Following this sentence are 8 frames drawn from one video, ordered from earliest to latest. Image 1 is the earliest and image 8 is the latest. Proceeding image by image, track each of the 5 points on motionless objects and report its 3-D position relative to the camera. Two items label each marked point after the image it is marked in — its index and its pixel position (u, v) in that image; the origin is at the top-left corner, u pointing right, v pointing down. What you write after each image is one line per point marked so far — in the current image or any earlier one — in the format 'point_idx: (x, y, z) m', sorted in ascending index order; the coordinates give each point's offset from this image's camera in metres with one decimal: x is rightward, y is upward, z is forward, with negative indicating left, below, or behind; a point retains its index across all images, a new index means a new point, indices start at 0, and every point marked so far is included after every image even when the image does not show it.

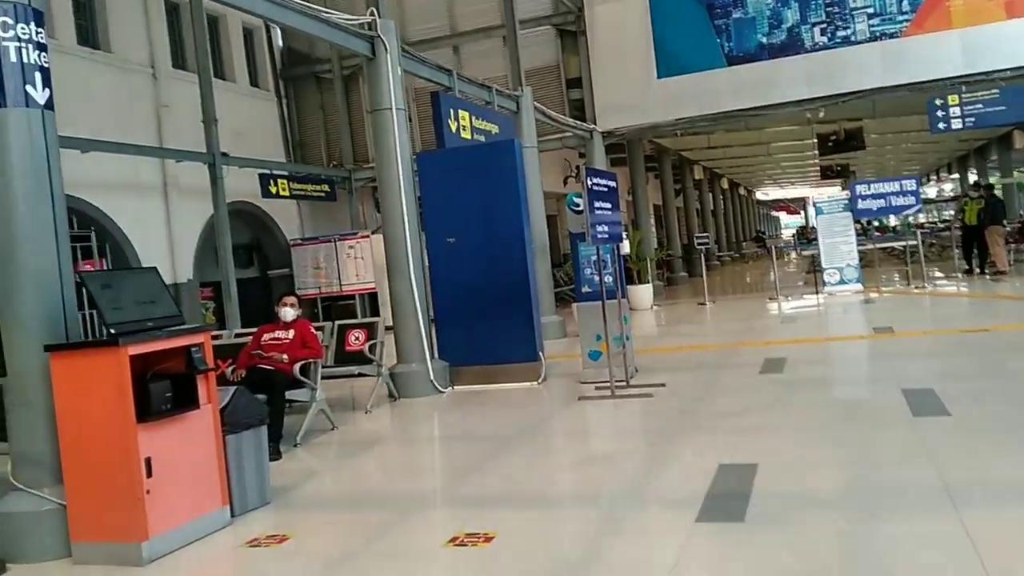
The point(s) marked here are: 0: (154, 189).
0: (-5.8, +1.6, +13.0) m
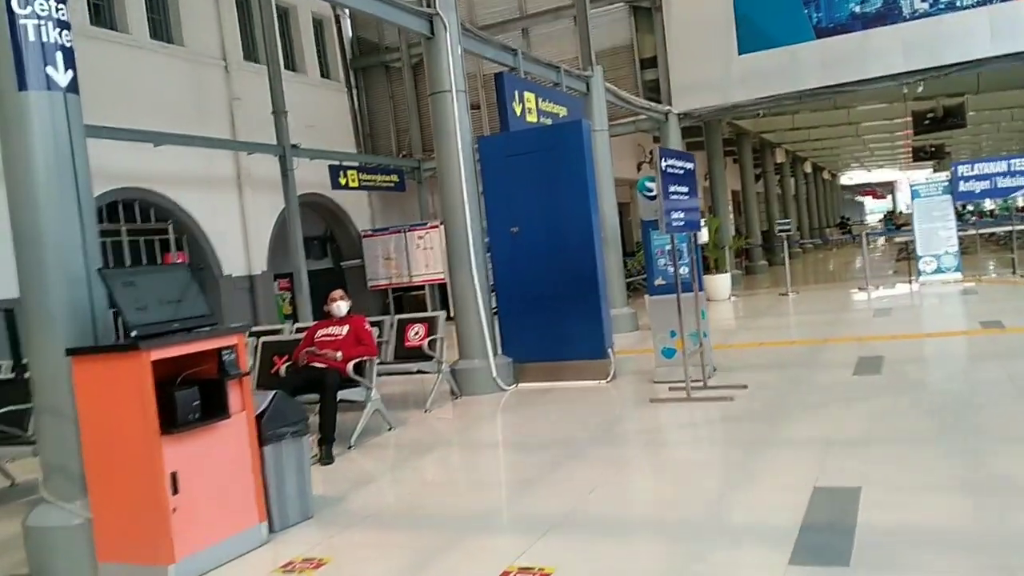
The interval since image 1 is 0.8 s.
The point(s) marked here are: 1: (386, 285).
0: (-4.7, +1.7, +13.0) m
1: (-2.4, 0.0, +15.5) m
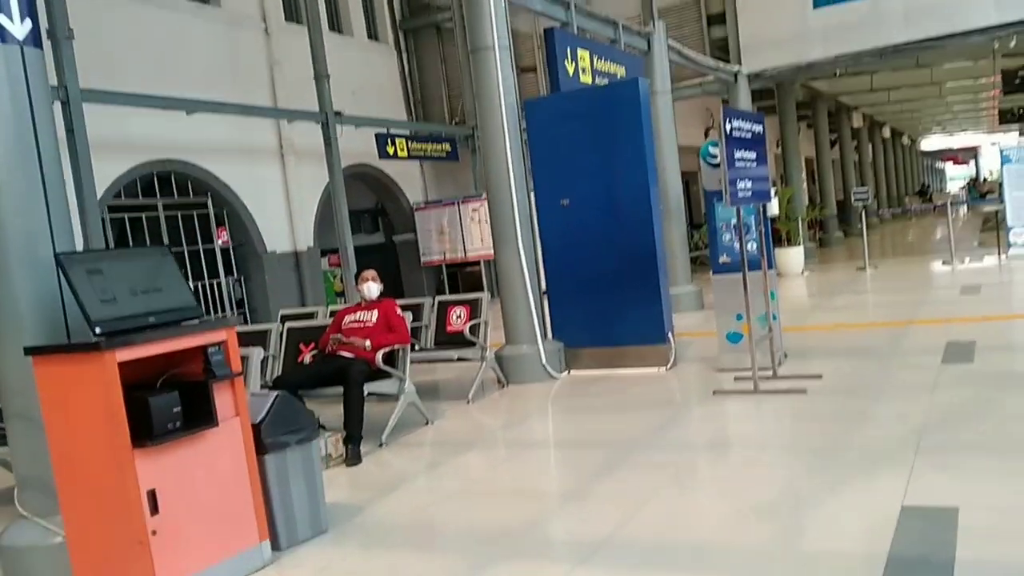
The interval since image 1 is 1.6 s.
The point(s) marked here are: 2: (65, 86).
0: (-3.8, +2.1, +12.7) m
1: (-1.4, +0.5, +15.0) m
2: (-4.4, +2.0, +8.2) m
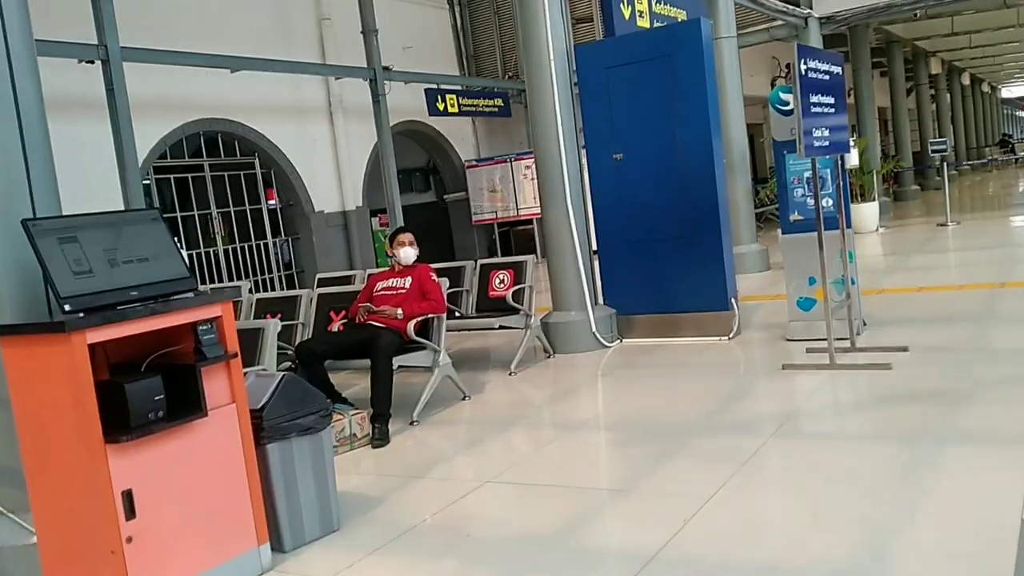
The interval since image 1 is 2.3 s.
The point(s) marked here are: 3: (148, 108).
0: (-3.0, +2.7, +12.3) m
1: (-0.4, +1.2, +14.6) m
2: (-4.0, +2.4, +7.9) m
3: (-4.5, +2.2, +10.0) m
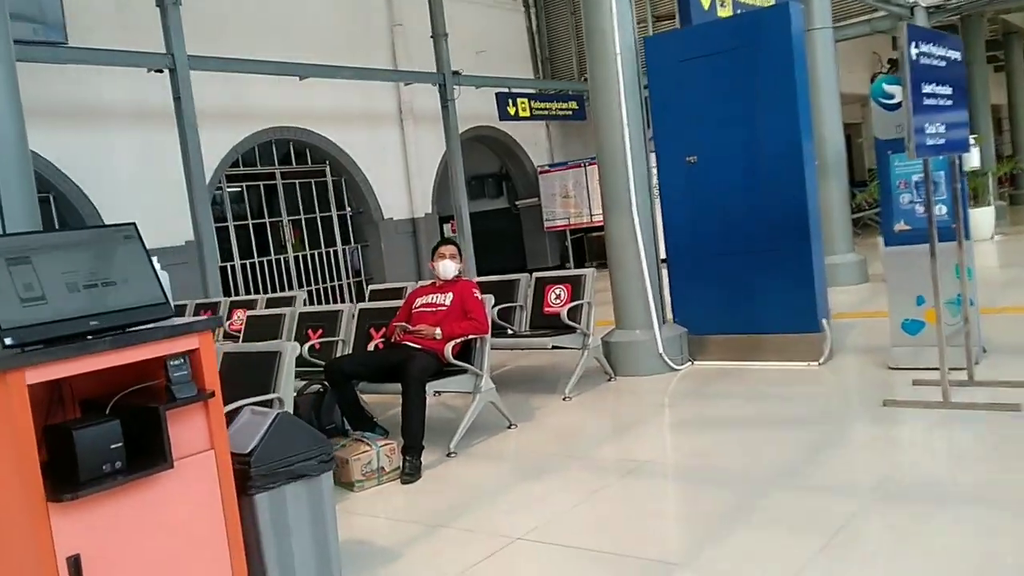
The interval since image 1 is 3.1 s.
0: (-1.9, +2.6, +12.0) m
1: (+0.9, +1.1, +14.0) m
2: (-3.3, +2.3, +7.8) m
3: (-3.6, +2.1, +9.9) m
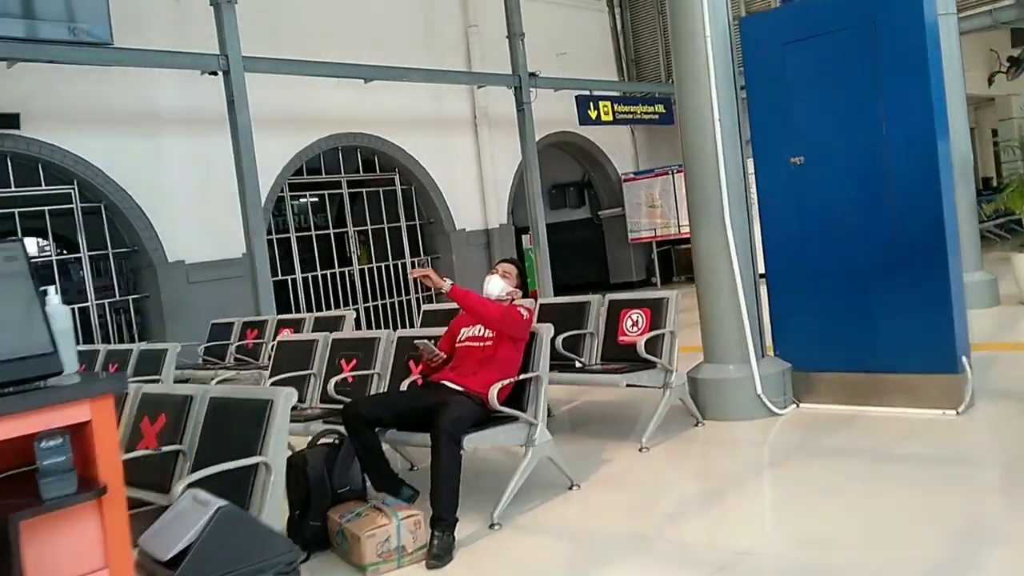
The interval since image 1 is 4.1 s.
0: (-0.7, +2.4, +11.4) m
1: (+2.2, +0.8, +13.0) m
2: (-2.6, +2.2, +7.3) m
3: (-2.7, +2.0, +9.5) m
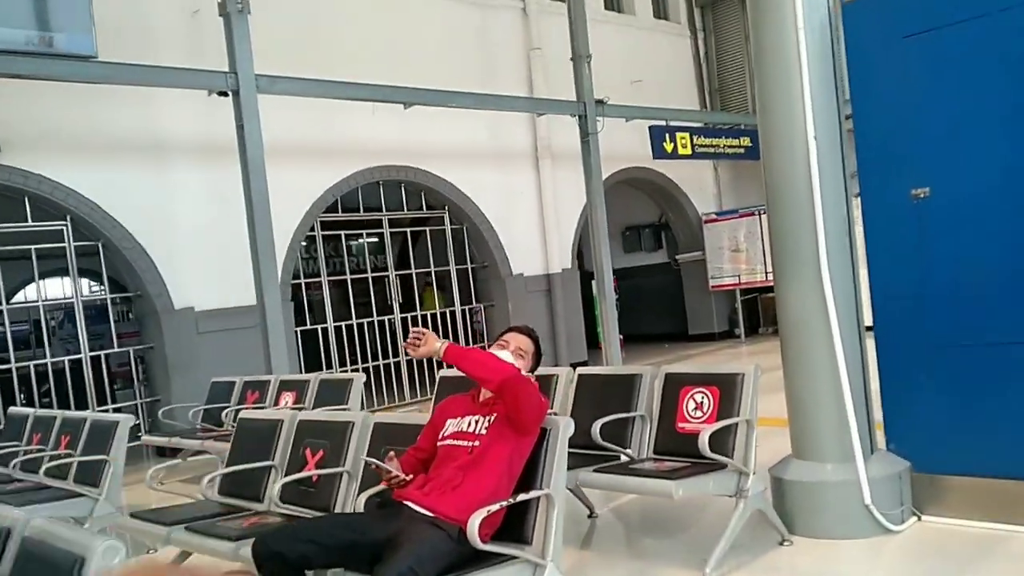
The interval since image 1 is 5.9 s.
0: (+0.1, +1.7, +10.4) m
1: (+3.2, 0.0, +11.7) m
2: (-2.2, +1.8, +6.6) m
3: (-2.1, +1.4, +8.7) m
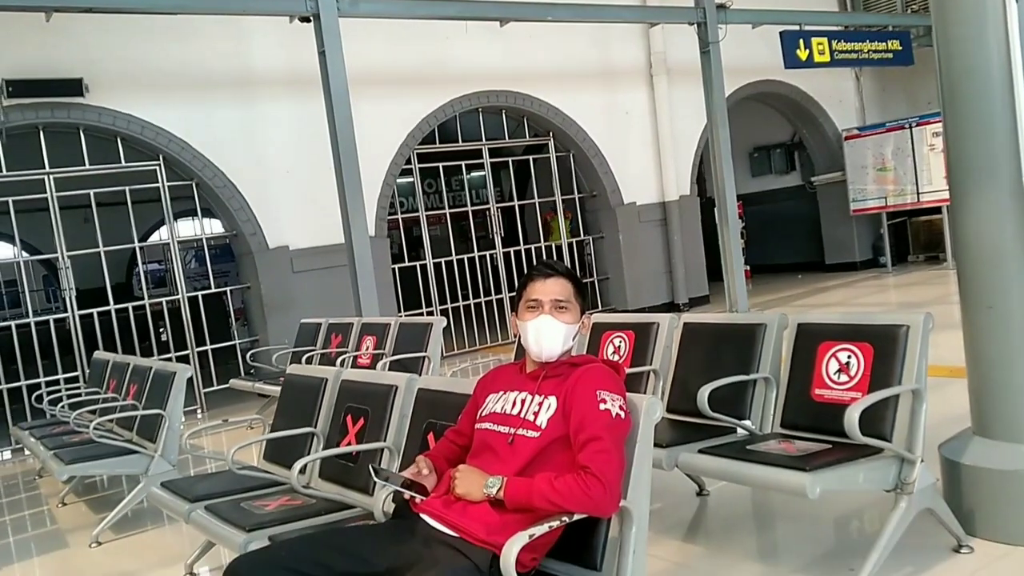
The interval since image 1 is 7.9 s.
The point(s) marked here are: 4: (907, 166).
0: (+1.4, +2.5, +9.4) m
1: (+4.7, +1.0, +10.2) m
2: (-1.5, +2.2, +5.9) m
3: (-1.0, +2.1, +8.0) m
4: (+4.9, +1.5, +9.9) m
